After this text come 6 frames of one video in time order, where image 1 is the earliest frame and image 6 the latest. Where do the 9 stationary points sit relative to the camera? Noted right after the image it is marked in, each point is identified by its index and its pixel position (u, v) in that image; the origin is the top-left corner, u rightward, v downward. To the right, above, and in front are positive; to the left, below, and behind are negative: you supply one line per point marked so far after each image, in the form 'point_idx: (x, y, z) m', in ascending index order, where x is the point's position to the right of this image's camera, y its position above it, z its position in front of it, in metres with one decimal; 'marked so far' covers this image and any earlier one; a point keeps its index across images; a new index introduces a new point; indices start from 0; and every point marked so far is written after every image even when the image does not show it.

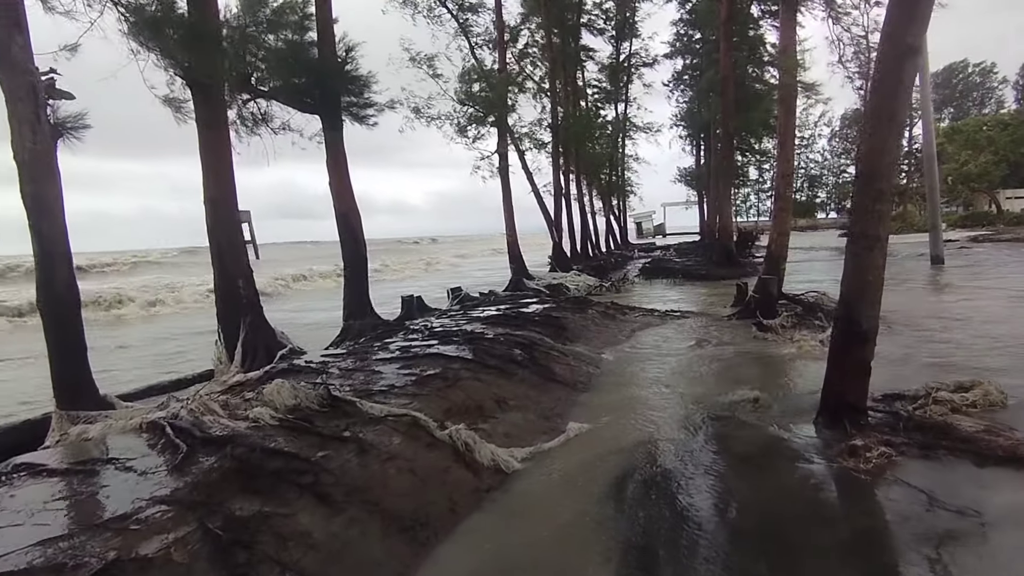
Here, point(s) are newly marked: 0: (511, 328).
0: (-0.1, -0.5, +7.9) m
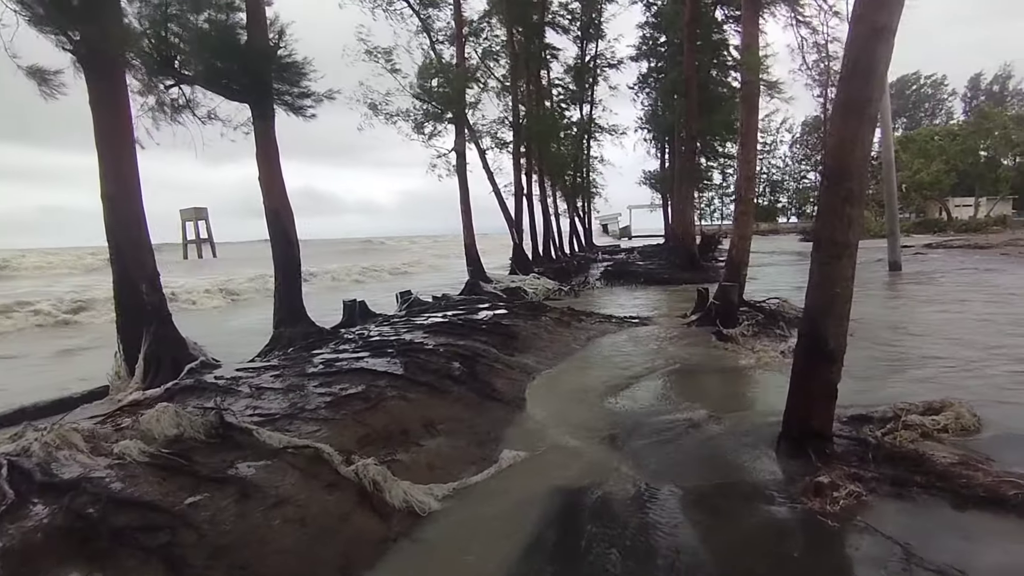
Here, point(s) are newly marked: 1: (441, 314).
0: (-0.7, -0.6, +7.3) m
1: (-1.1, -0.4, +9.1) m
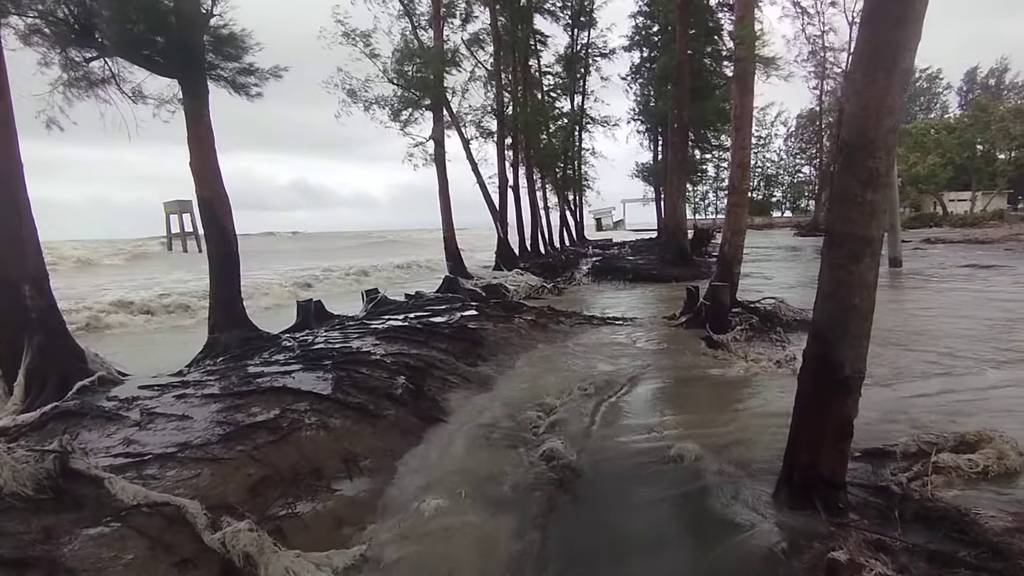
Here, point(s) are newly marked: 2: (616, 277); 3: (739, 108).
0: (-1.1, -0.6, +6.4) m
1: (-1.5, -0.4, +8.2) m
2: (+2.9, +0.3, +17.0) m
3: (+3.2, +2.5, +8.4) m
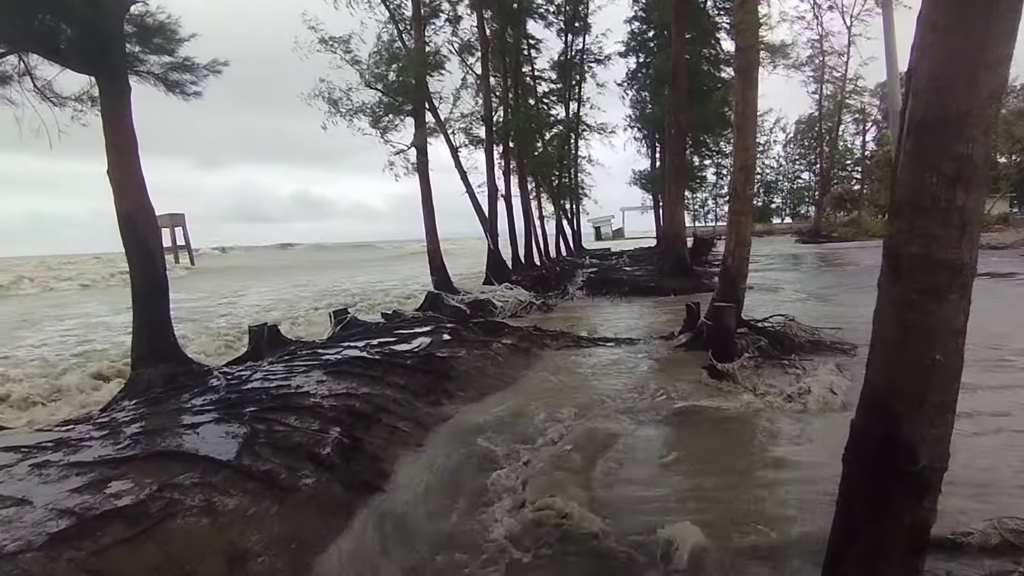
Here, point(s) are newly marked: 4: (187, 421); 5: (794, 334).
0: (-1.4, -0.9, +5.5) m
1: (-1.8, -0.7, +7.2) m
2: (+2.7, -0.1, +16.1) m
3: (+2.9, +2.3, +7.5) m
4: (-2.3, -0.9, +4.3) m
5: (+3.5, -0.6, +7.5) m
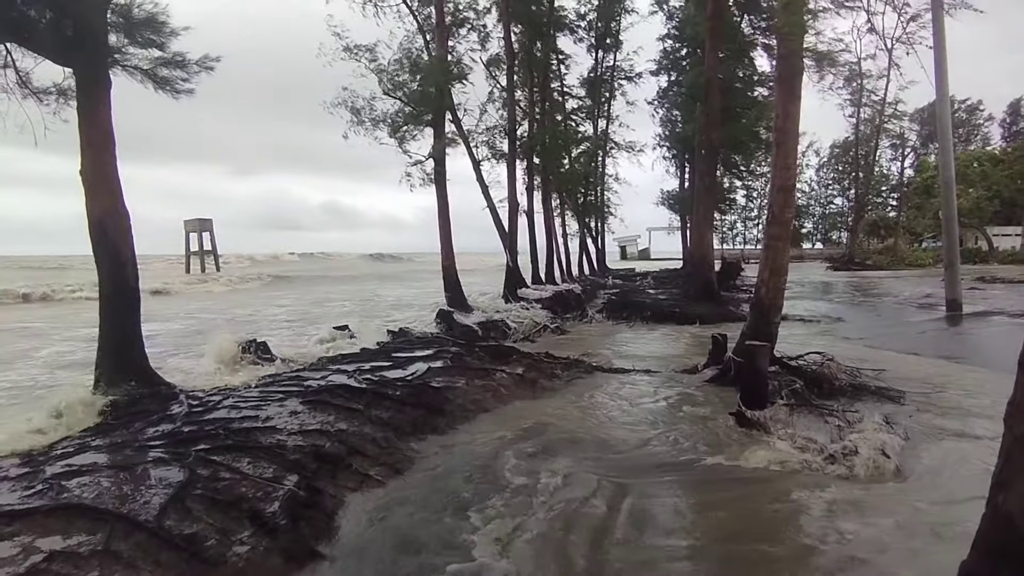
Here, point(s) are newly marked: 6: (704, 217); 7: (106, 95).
0: (-1.4, -1.0, +4.8) m
1: (-1.7, -0.9, +6.6) m
2: (+3.1, -0.7, +15.3) m
3: (+3.0, +1.9, +6.7) m
4: (-2.4, -1.0, +3.7) m
5: (+3.6, -1.0, +6.7) m
6: (+5.4, +2.0, +16.8) m
7: (-3.7, +1.7, +5.5) m
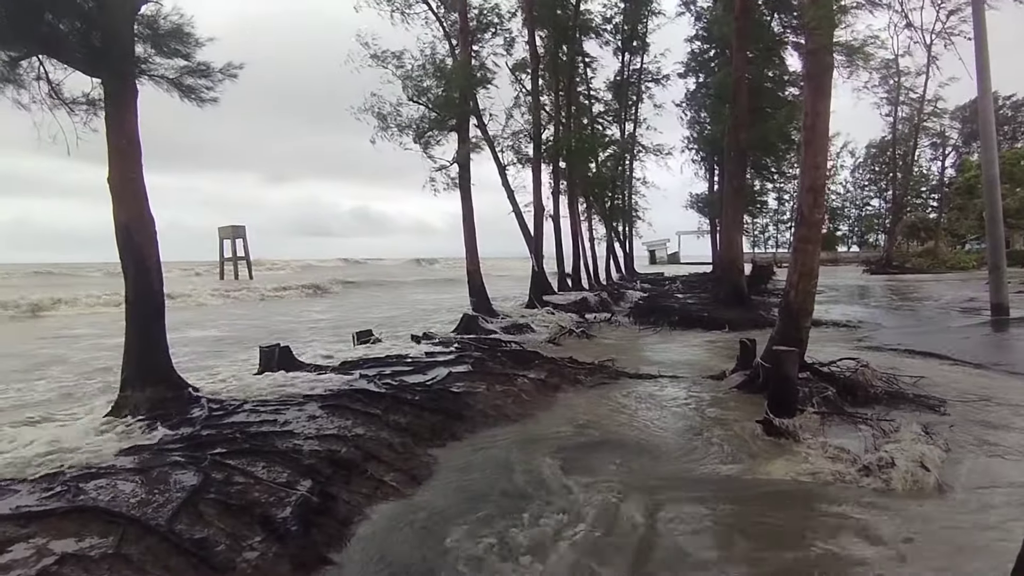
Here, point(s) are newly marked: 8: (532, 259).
0: (-1.3, -1.1, +4.8) m
1: (-1.5, -0.9, +6.6) m
2: (+3.7, -0.8, +15.0) m
3: (+3.2, +1.9, +6.5) m
4: (-2.3, -1.1, +3.7) m
5: (+3.8, -1.0, +6.4) m
6: (+6.0, +1.9, +16.5) m
7: (-3.5, +1.7, +5.6) m
8: (+0.6, +0.9, +19.2) m
